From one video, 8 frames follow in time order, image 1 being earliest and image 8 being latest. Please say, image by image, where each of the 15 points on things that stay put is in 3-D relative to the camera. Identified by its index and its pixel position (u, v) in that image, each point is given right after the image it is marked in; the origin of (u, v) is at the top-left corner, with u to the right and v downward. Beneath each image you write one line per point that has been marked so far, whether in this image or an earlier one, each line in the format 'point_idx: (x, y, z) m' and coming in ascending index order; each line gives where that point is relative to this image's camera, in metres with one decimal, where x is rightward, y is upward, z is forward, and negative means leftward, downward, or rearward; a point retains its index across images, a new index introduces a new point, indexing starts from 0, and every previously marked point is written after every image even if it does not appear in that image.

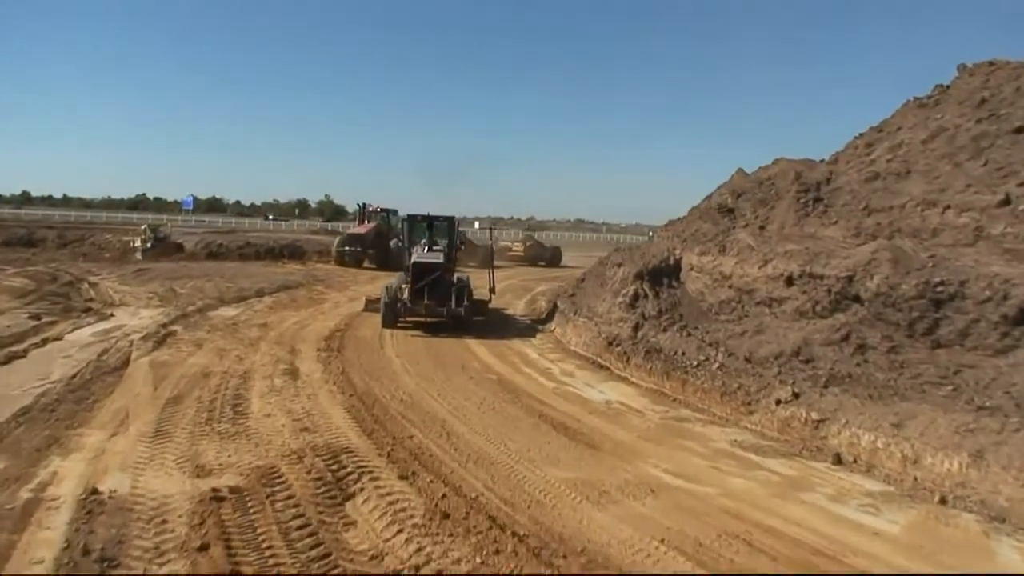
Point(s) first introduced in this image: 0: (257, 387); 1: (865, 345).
0: (-2.5, -1.0, +9.1) m
1: (+3.4, -0.5, +8.7) m
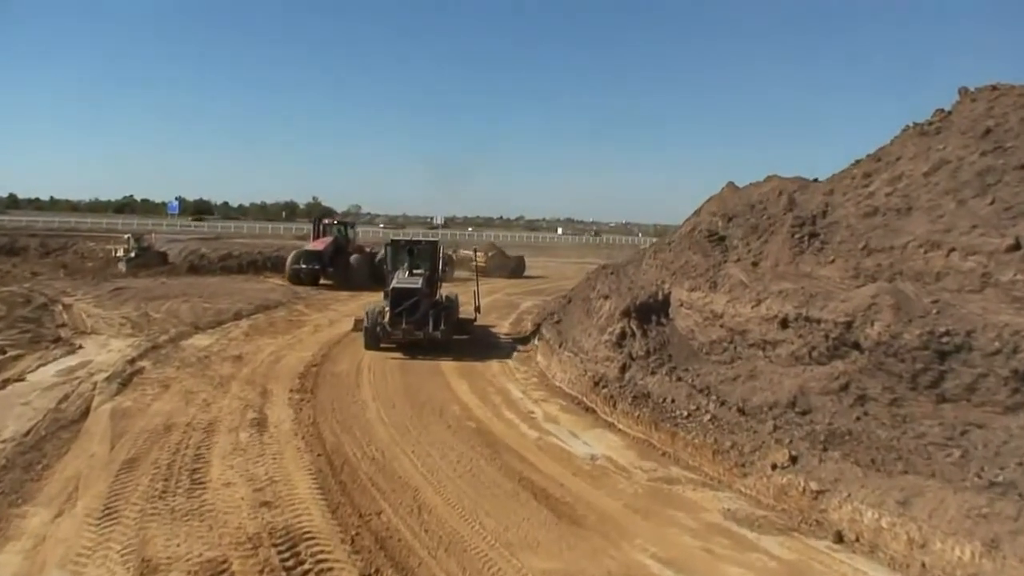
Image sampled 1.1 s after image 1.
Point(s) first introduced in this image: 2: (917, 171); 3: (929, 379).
0: (-2.7, -1.5, +8.5) m
1: (+3.2, -0.9, +8.2) m
2: (+4.4, +1.3, +10.0) m
3: (+3.6, -0.7, +7.8) m
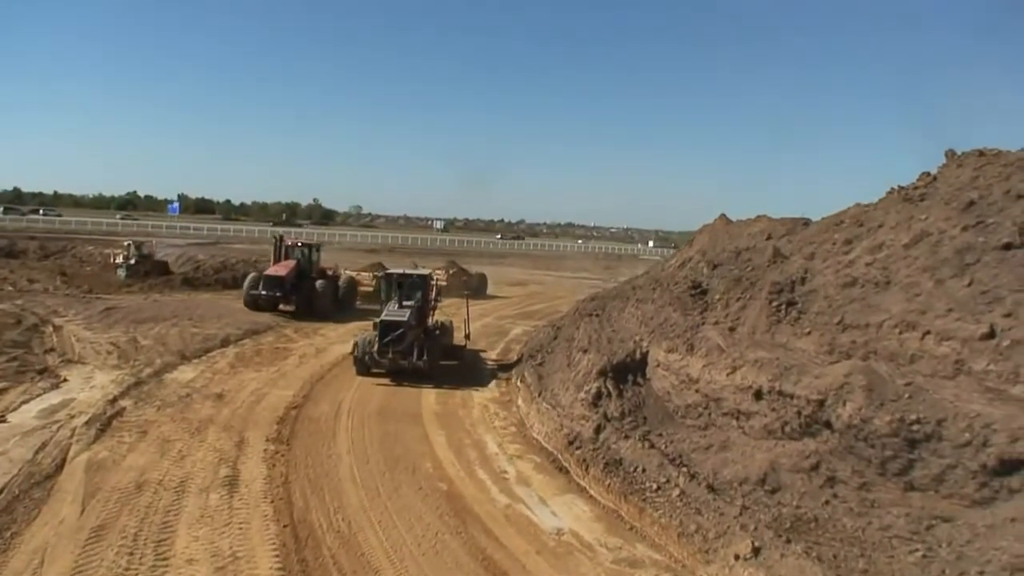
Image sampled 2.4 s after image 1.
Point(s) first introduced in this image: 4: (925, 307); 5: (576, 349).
0: (-3.0, -2.1, +8.5) m
1: (+2.9, -1.7, +8.1) m
2: (+4.2, +0.5, +10.0) m
3: (+3.3, -1.5, +7.8) m
4: (+3.9, -0.2, +8.6) m
5: (+1.0, -0.9, +13.5) m
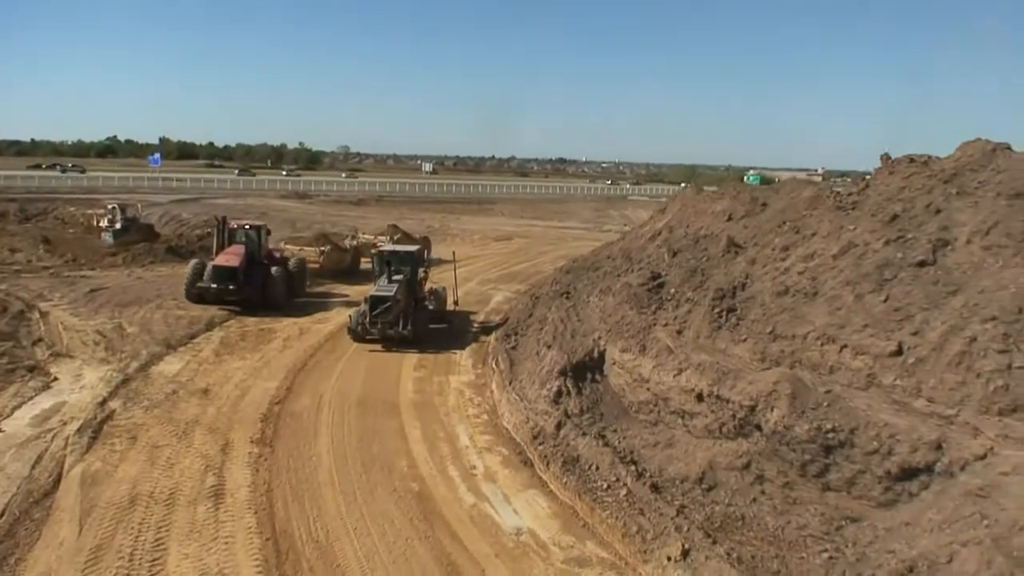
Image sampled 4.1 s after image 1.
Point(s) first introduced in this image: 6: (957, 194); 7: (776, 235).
0: (-3.4, -2.4, +9.4) m
1: (+2.5, -1.9, +9.1) m
2: (+3.7, +0.5, +10.8) m
3: (+2.9, -1.7, +8.7) m
4: (+3.4, -0.3, +9.5) m
5: (+0.5, -0.8, +14.4) m
6: (+4.9, +1.0, +10.2) m
7: (+3.4, +0.7, +12.0) m
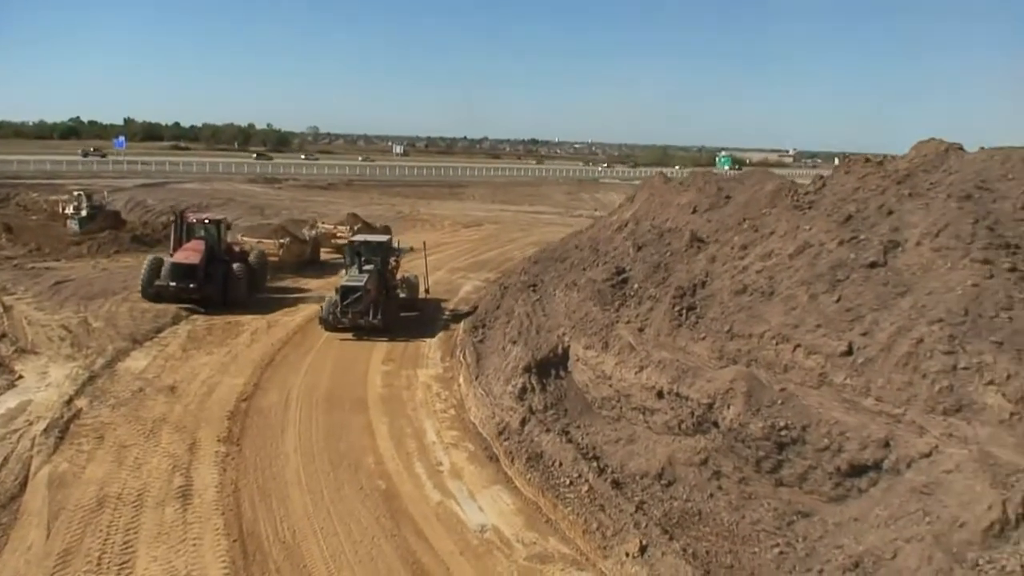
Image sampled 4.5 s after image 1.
0: (-3.8, -2.4, +9.5) m
1: (+2.1, -1.9, +9.4) m
2: (+3.3, +0.5, +11.1) m
3: (+2.5, -1.7, +9.0) m
4: (+3.0, -0.4, +9.8) m
5: (0.0, -0.7, +14.6) m
6: (+4.5, +1.1, +10.5) m
7: (+3.0, +0.7, +12.2) m
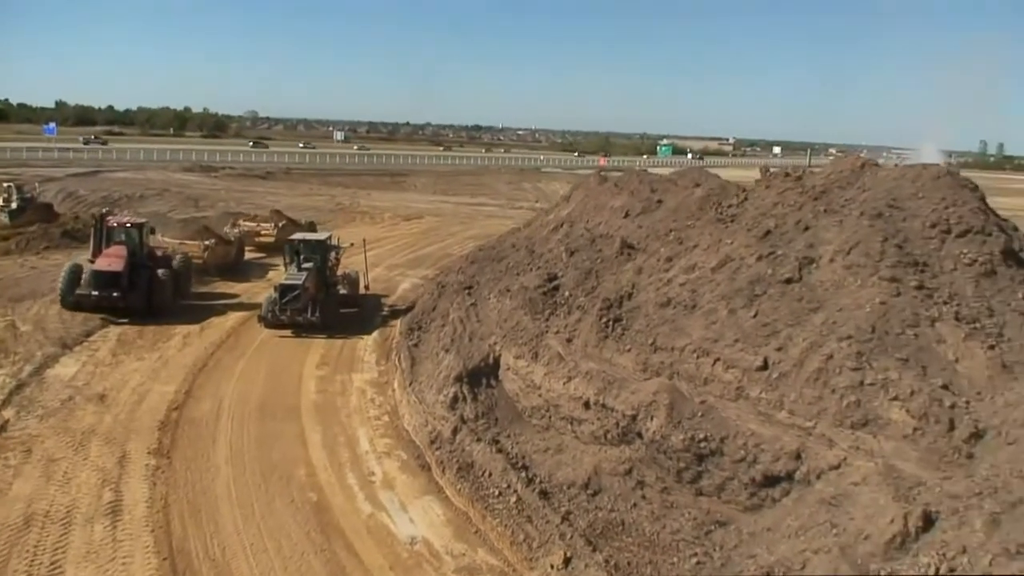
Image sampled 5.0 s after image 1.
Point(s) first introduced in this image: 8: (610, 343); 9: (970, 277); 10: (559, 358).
0: (-4.5, -2.6, +9.5) m
1: (+1.4, -2.1, +9.7) m
2: (+2.4, +0.3, +11.4) m
3: (+1.8, -1.9, +9.3) m
4: (+2.3, -0.5, +10.1) m
5: (-1.1, -0.8, +14.7) m
6: (+3.7, +0.9, +10.9) m
7: (+2.0, +0.6, +12.6) m
8: (+1.2, -0.7, +11.2) m
9: (+4.8, +0.1, +9.6) m
10: (+0.6, -0.9, +11.5) m
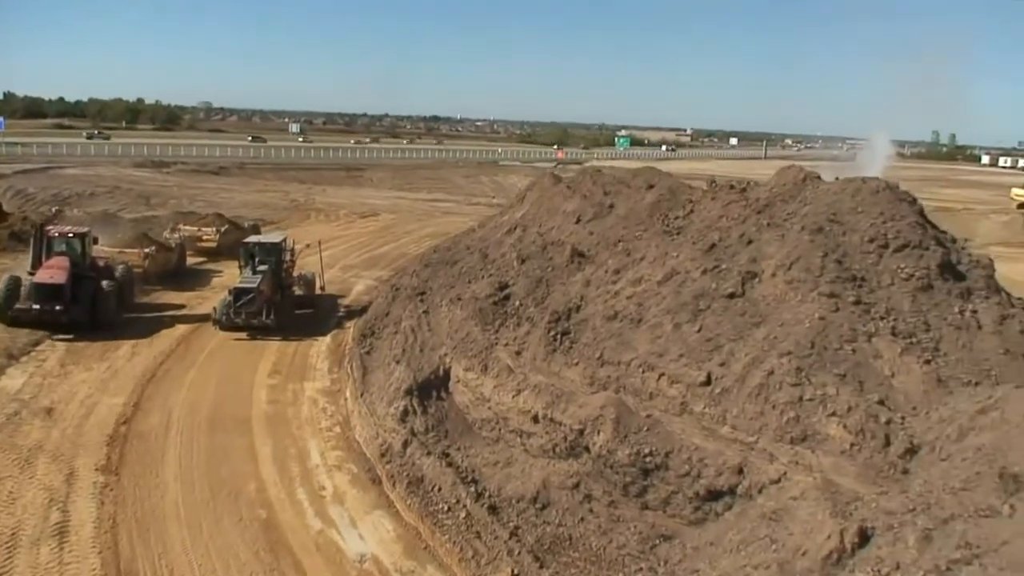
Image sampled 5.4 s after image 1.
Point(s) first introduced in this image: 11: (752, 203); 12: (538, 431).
0: (-5.1, -2.9, +9.4) m
1: (+0.8, -2.3, +9.8) m
2: (+1.8, +0.2, +11.5) m
3: (+1.3, -2.1, +9.5) m
4: (+1.7, -0.7, +10.2) m
5: (-1.9, -0.9, +14.7) m
6: (+3.1, +0.8, +11.1) m
7: (+1.3, +0.5, +12.7) m
8: (+0.6, -0.8, +11.3) m
9: (+4.3, 0.0, +9.9) m
10: (0.0, -1.1, +11.5) m
11: (+3.1, +1.1, +11.7) m
12: (+0.3, -1.7, +10.7) m
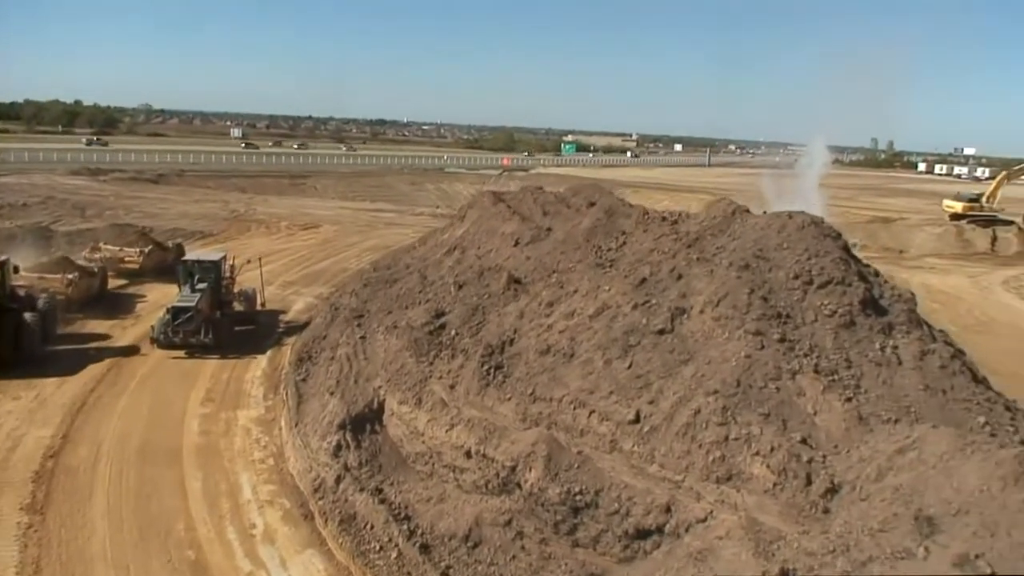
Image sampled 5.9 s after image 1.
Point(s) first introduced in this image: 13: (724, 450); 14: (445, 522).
0: (-5.8, -3.3, +9.1) m
1: (+0.1, -2.7, +9.8) m
2: (+1.0, -0.2, +11.6) m
3: (+0.6, -2.5, +9.5) m
4: (+0.9, -1.1, +10.3) m
5: (-2.9, -1.4, +14.6) m
6: (+2.3, +0.3, +11.2) m
7: (+0.4, 0.0, +12.7) m
8: (-0.3, -1.2, +11.3) m
9: (+3.5, -0.4, +10.1) m
10: (-0.9, -1.5, +11.5) m
11: (+2.2, +0.7, +11.8) m
12: (-0.5, -2.1, +10.7) m
13: (+2.1, -1.6, +9.0) m
14: (-0.8, -2.7, +10.4) m
